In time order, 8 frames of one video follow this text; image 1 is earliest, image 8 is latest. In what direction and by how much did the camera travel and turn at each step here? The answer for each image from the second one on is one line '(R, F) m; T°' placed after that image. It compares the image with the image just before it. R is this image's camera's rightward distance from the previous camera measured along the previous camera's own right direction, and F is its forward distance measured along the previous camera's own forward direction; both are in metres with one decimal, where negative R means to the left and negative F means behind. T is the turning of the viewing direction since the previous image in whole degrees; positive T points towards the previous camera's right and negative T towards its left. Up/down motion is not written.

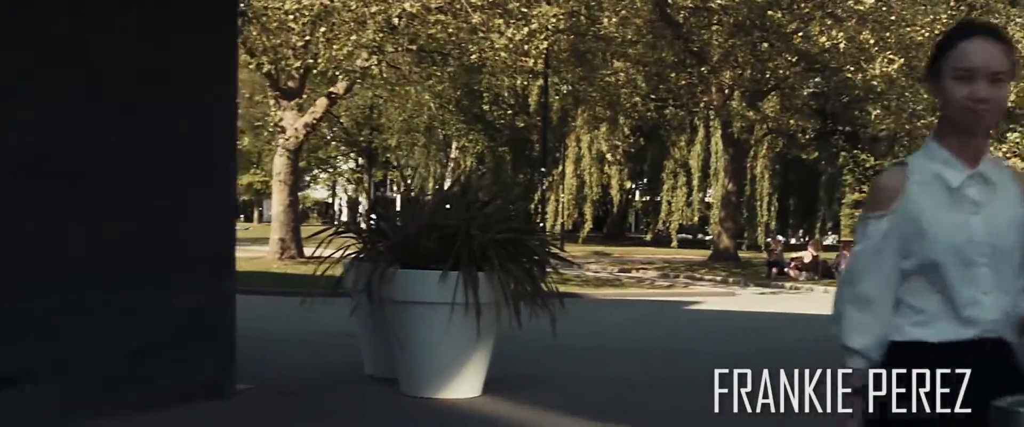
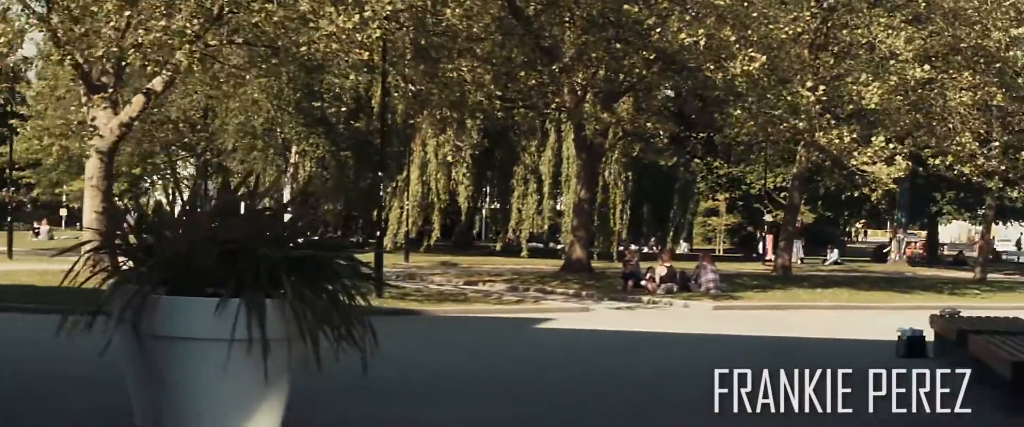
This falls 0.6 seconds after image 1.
(+0.3, +2.2) m; +5°
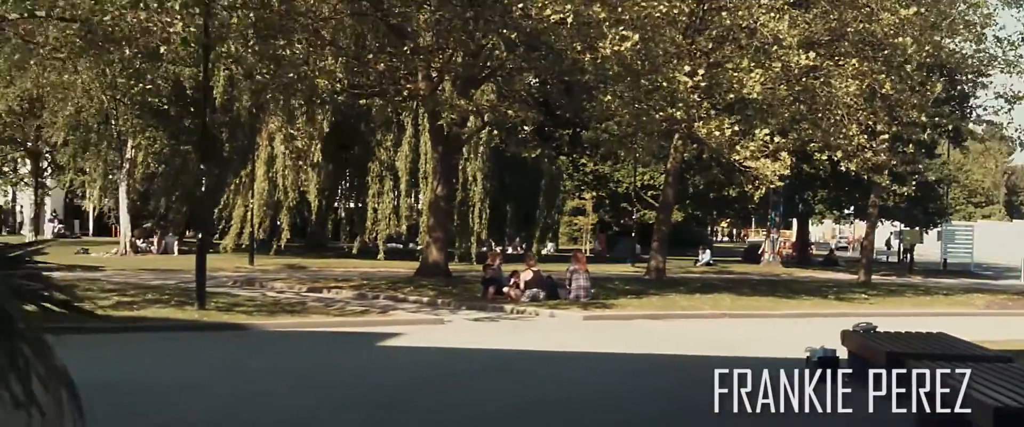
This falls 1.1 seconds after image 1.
(+0.3, +2.8) m; +5°
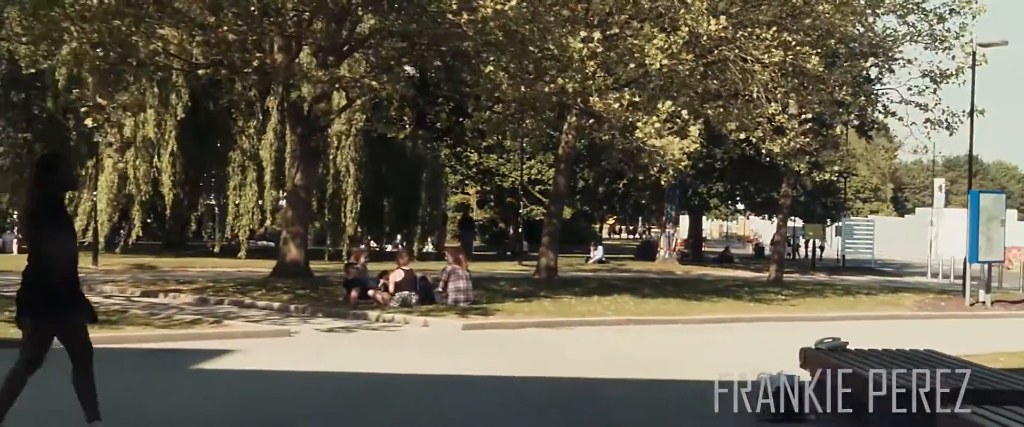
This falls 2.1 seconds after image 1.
(+0.2, +3.6) m; +4°
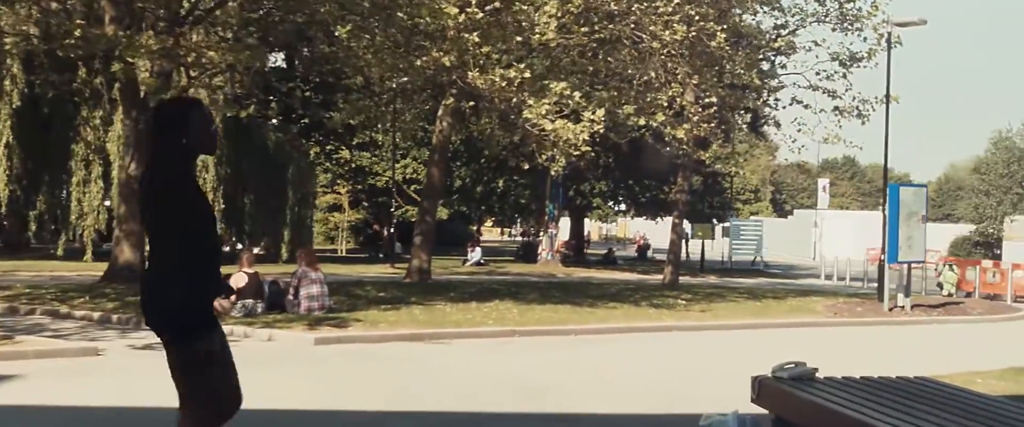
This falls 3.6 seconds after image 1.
(+0.1, +2.9) m; +4°
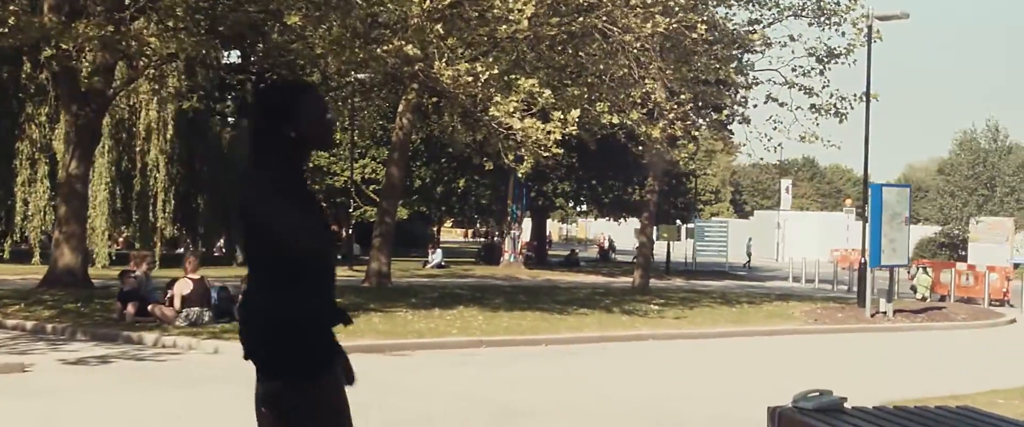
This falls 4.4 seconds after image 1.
(-0.1, +1.1) m; +2°
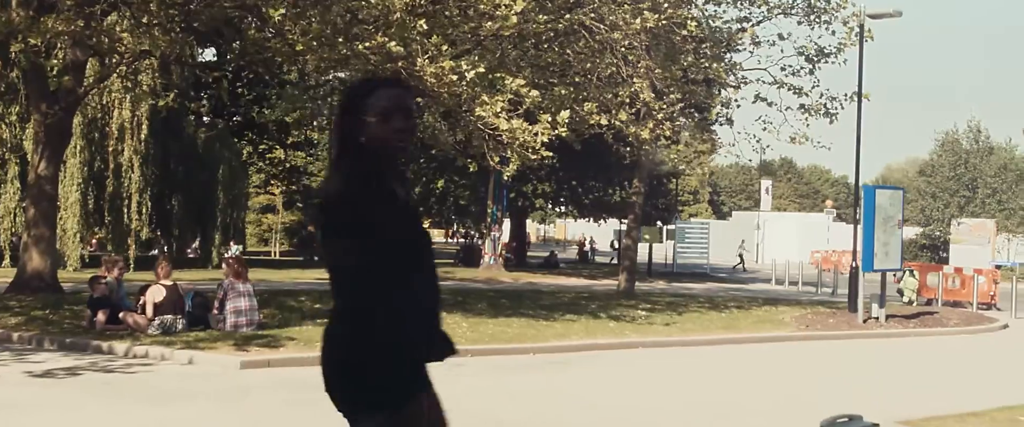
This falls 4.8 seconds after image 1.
(-0.1, +0.6) m; +1°
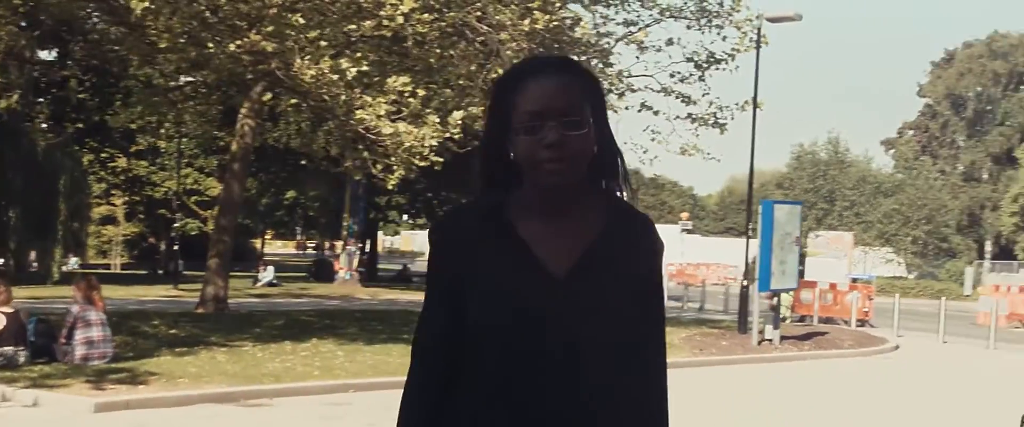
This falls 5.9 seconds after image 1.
(-0.4, +1.5) m; +6°
